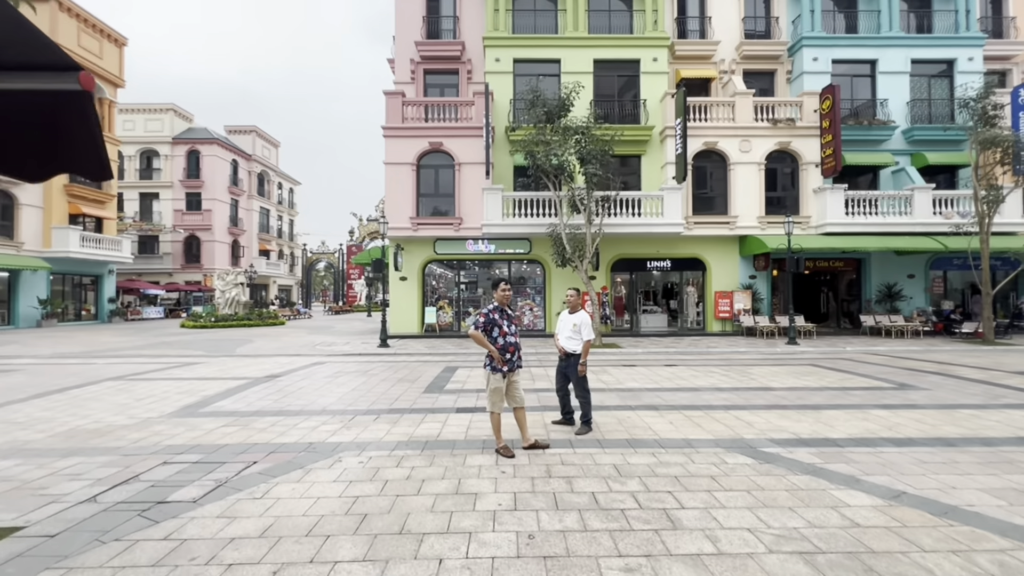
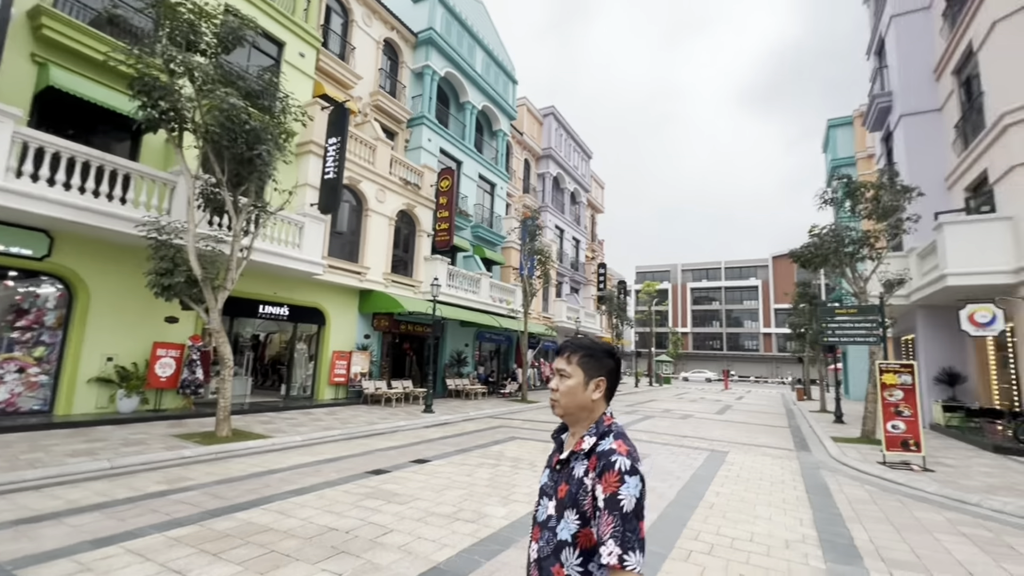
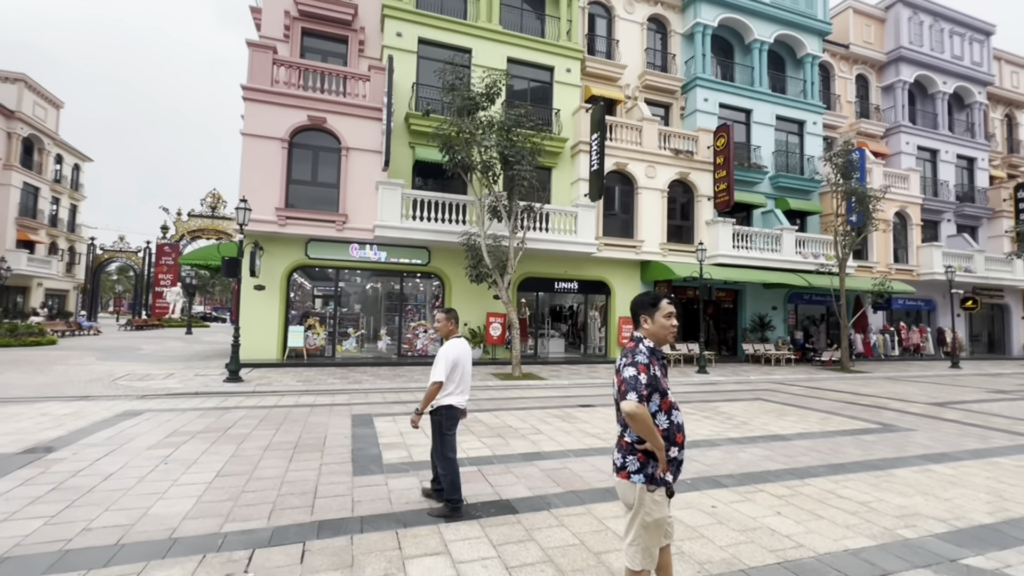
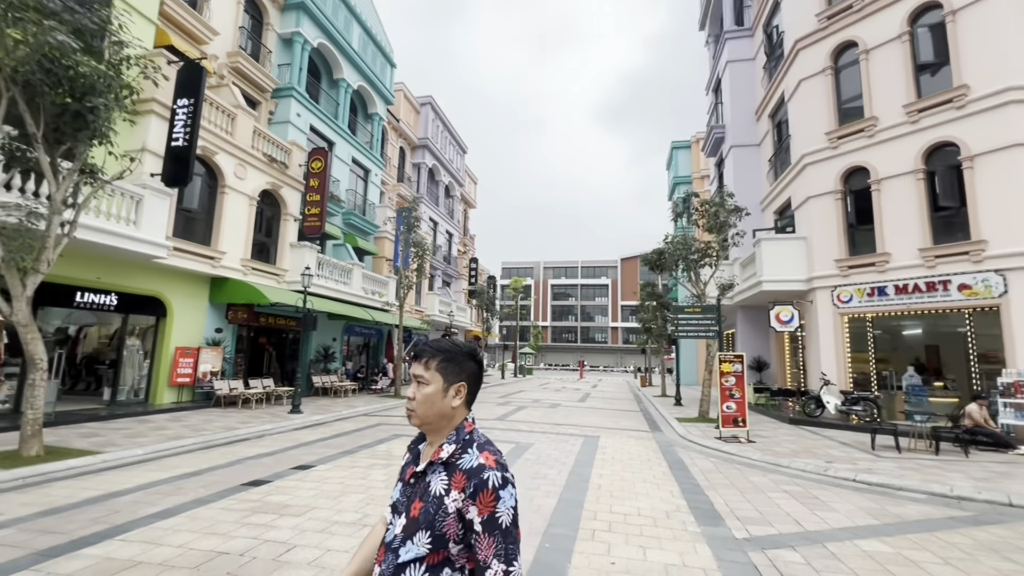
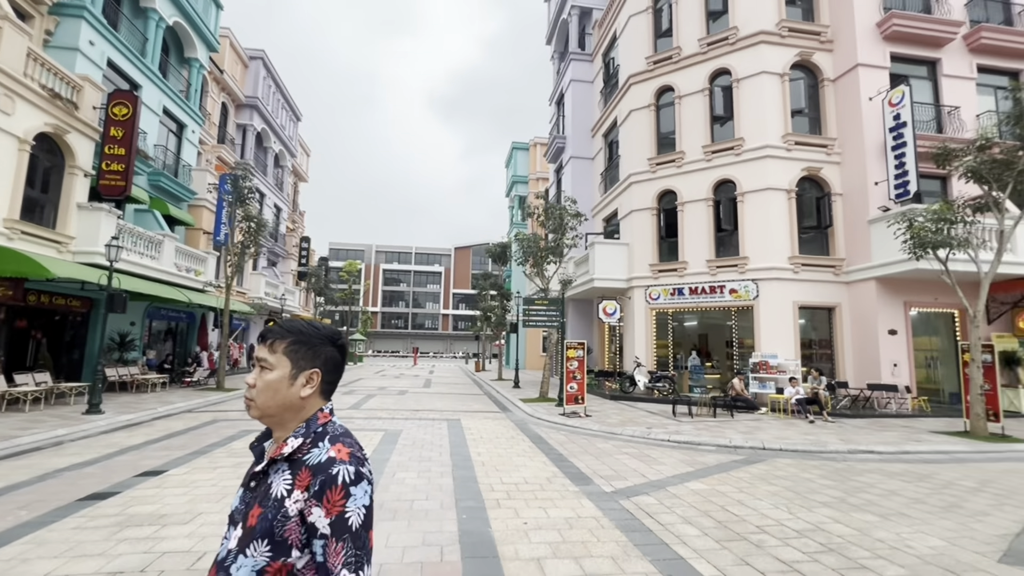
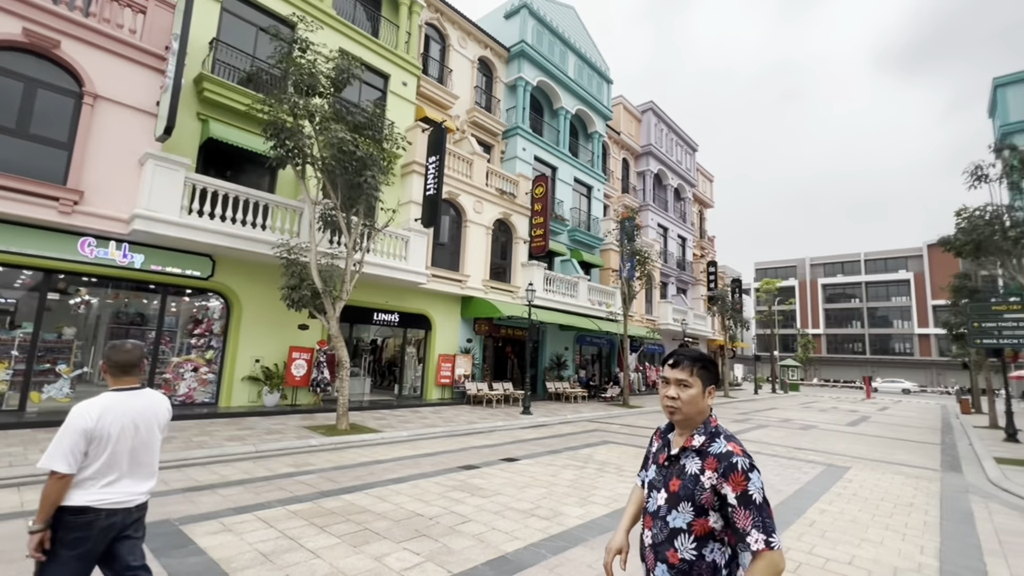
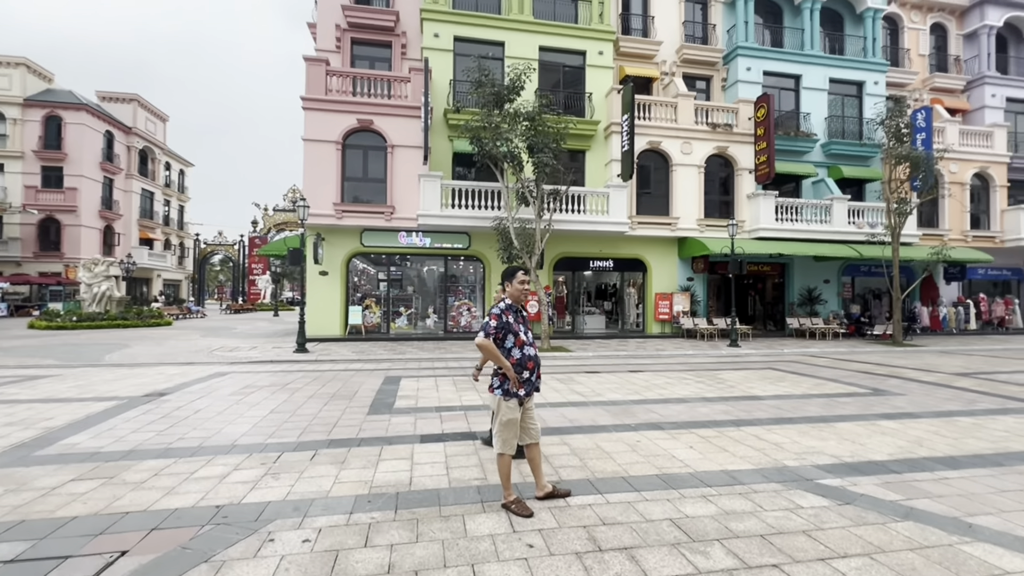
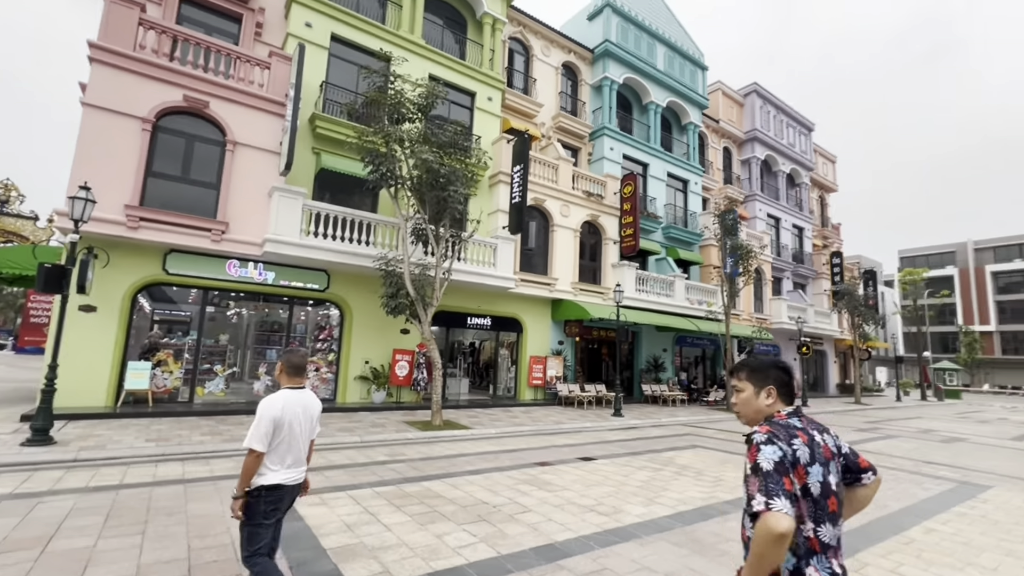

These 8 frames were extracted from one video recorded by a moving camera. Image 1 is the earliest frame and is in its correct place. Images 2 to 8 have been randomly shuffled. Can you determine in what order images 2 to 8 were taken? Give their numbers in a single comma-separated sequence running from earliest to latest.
7, 3, 8, 6, 2, 4, 5
